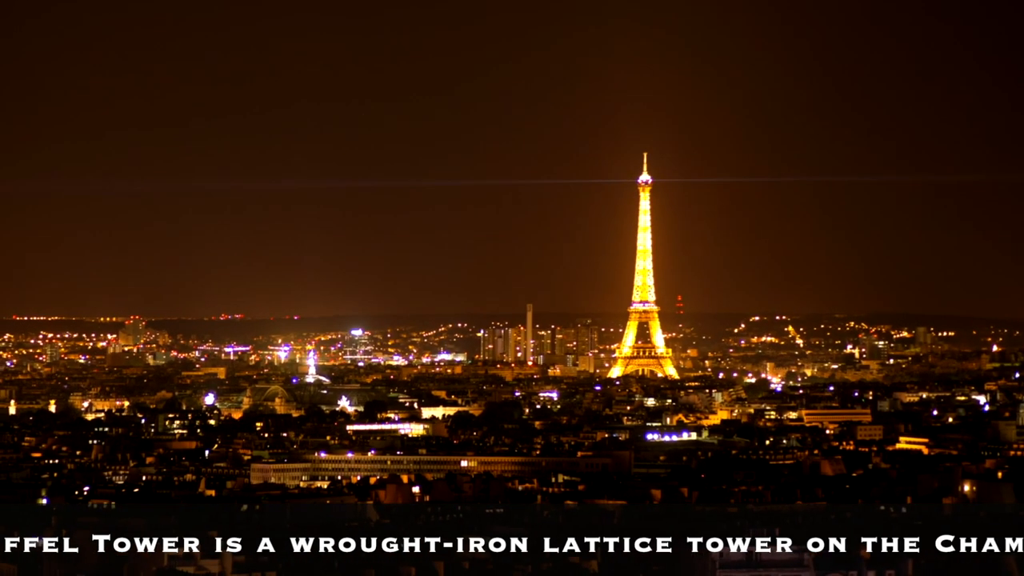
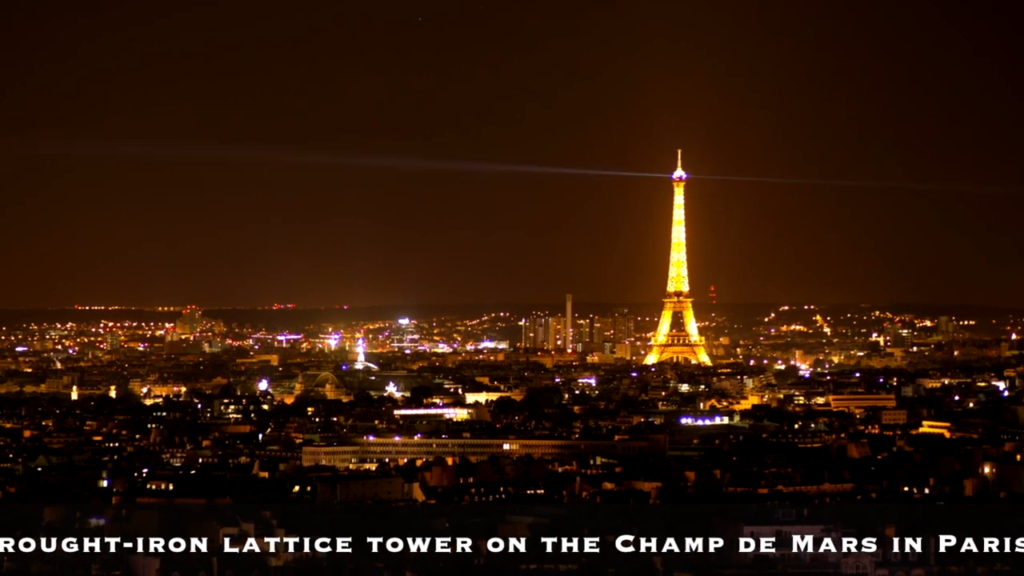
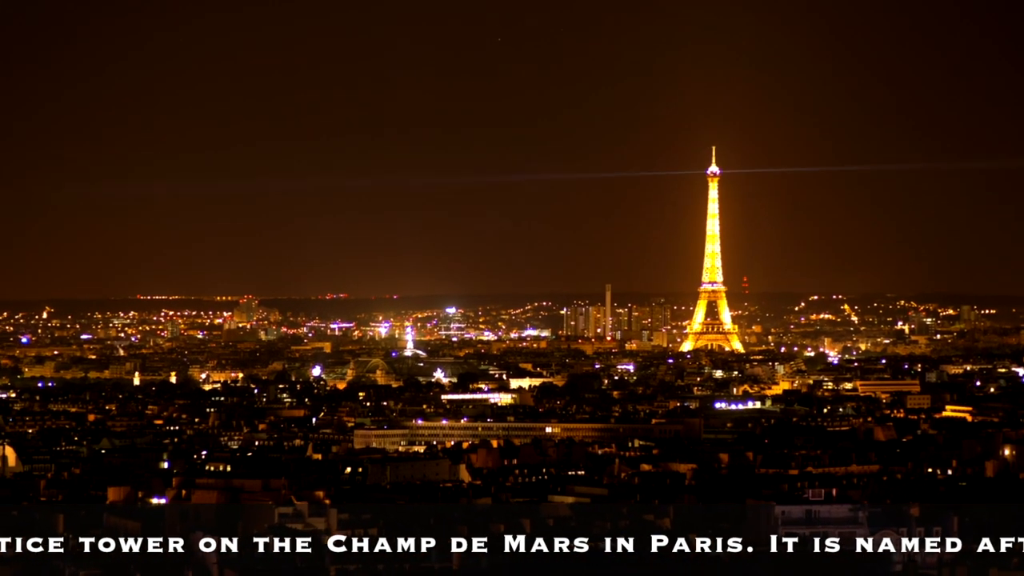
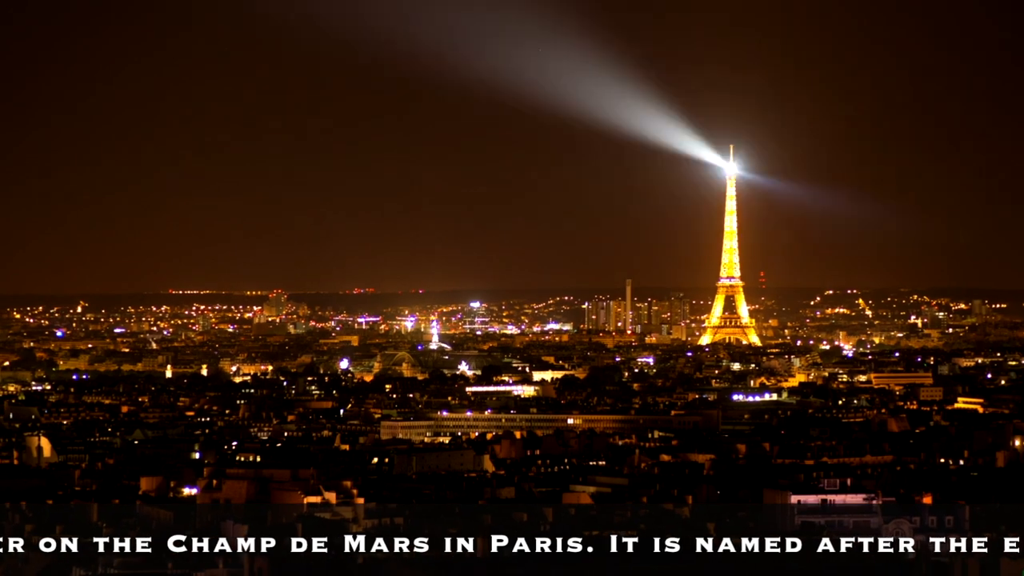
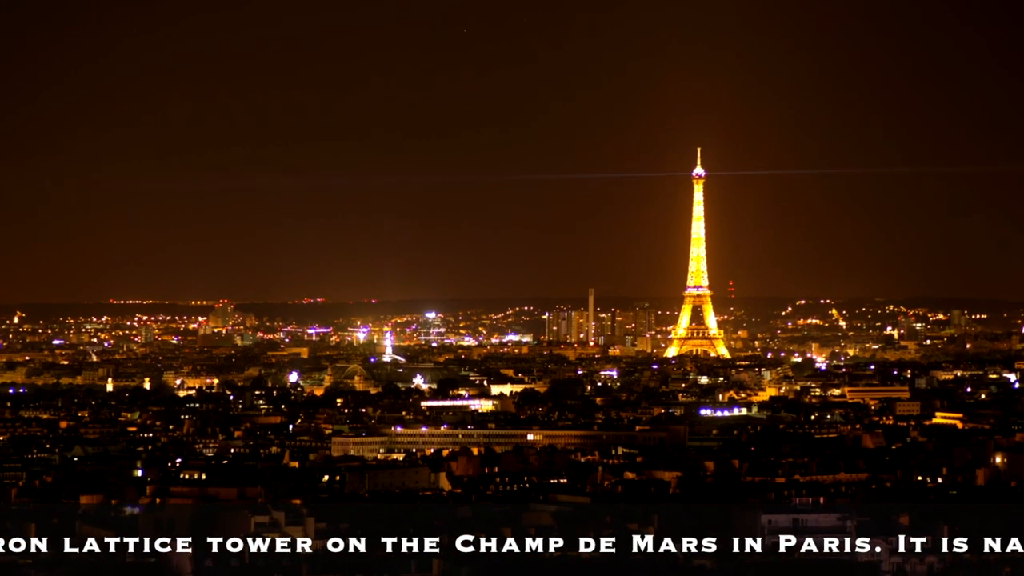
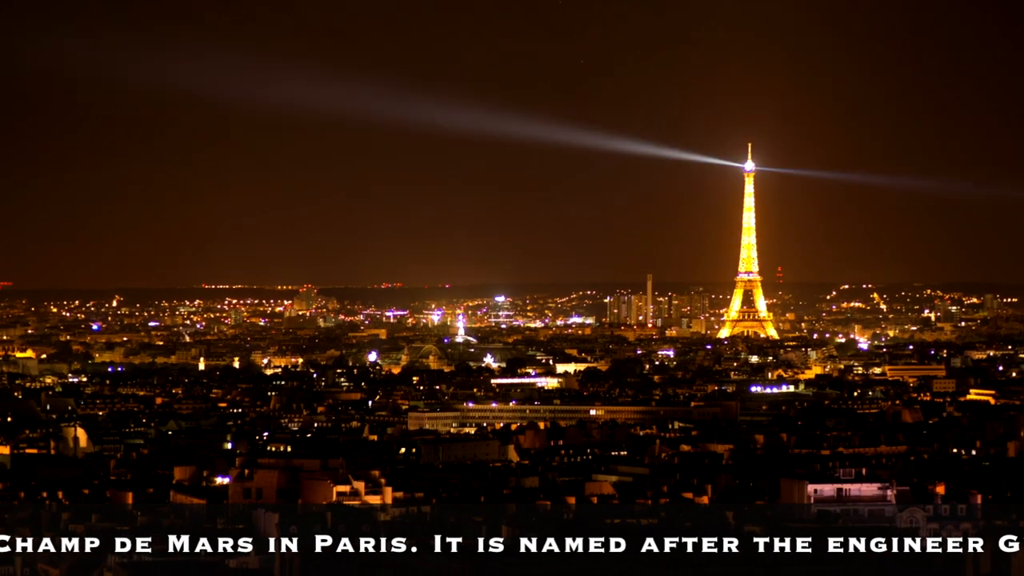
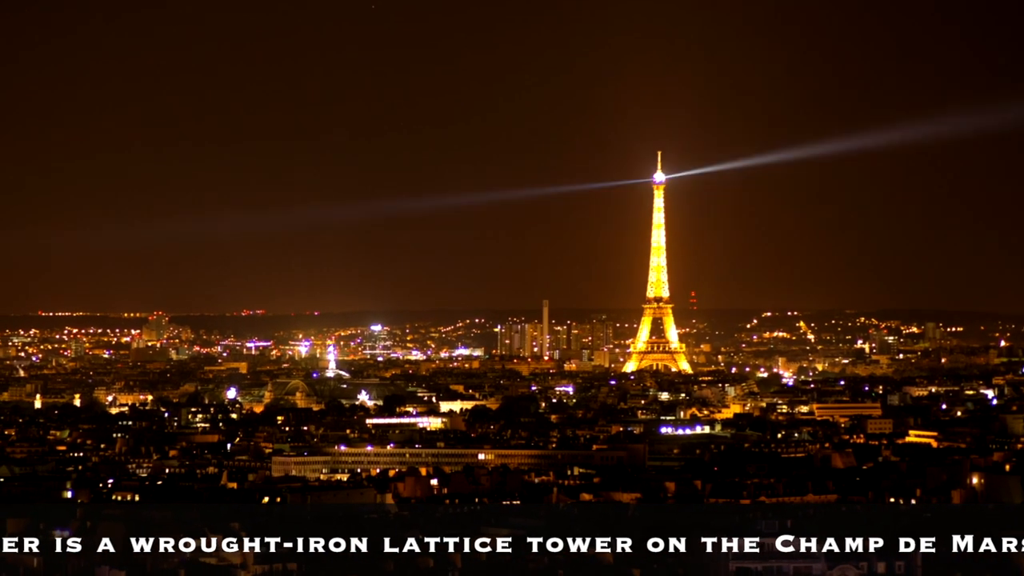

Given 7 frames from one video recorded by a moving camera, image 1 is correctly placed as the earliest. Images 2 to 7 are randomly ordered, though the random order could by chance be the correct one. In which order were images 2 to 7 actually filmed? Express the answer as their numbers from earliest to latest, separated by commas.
7, 2, 5, 3, 4, 6
